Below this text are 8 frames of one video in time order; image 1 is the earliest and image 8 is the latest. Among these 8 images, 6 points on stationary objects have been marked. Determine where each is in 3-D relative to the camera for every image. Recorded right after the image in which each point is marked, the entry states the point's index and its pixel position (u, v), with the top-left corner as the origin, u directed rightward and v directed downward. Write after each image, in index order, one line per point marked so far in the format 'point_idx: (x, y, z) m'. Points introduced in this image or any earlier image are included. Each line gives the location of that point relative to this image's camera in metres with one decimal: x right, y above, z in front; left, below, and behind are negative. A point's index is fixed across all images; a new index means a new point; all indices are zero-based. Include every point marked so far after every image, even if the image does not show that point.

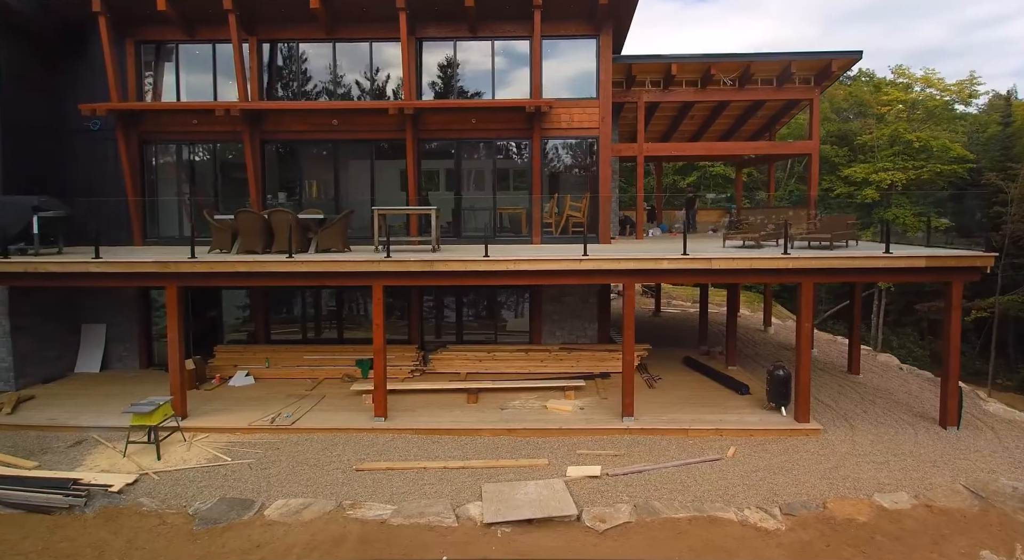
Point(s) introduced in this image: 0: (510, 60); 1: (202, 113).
0: (-0.1, +4.6, +10.7) m
1: (-6.4, +3.4, +10.8) m
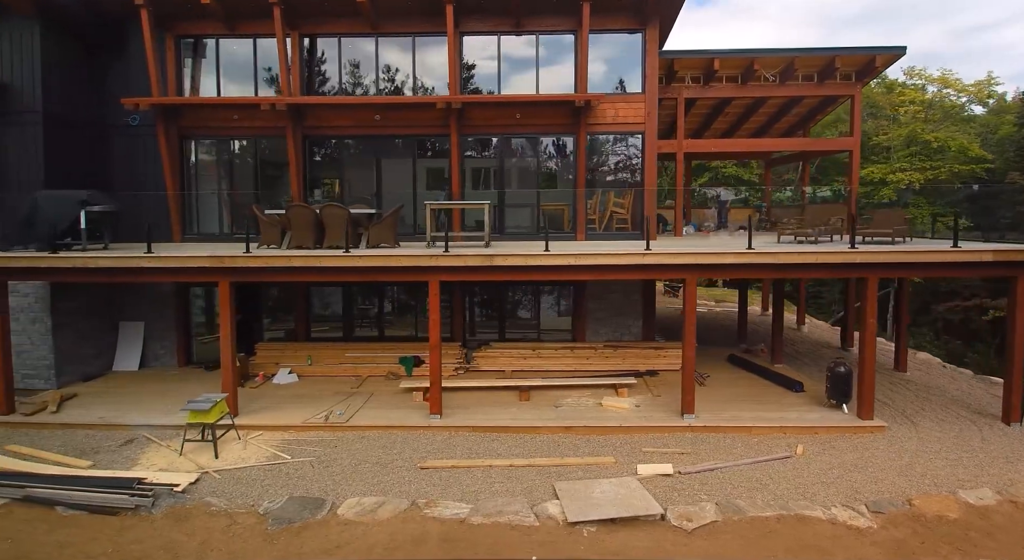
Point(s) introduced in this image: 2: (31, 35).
0: (+0.8, +4.6, +10.6) m
1: (-5.5, +3.5, +10.6) m
2: (-8.7, +4.4, +9.3) m
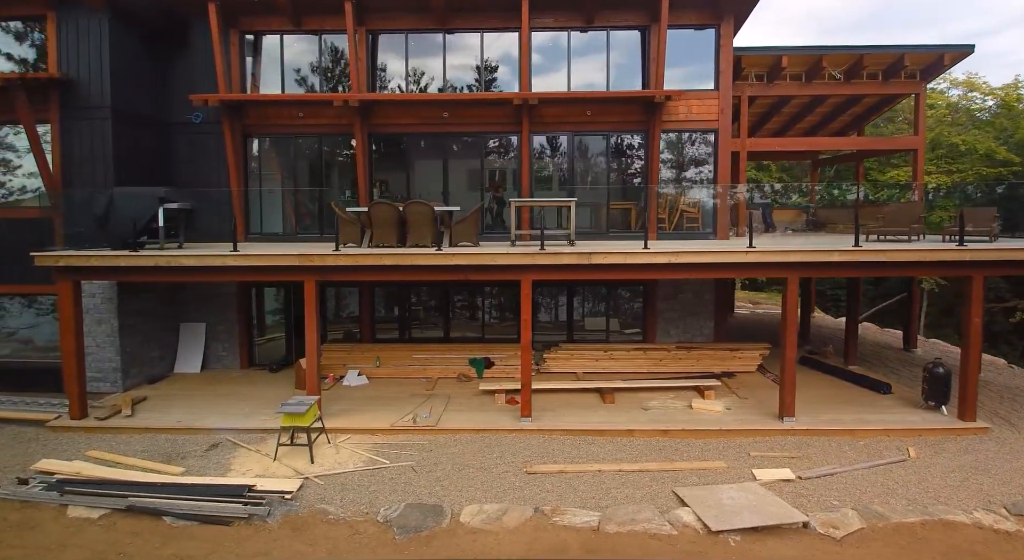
0: (+2.2, +4.6, +10.4) m
1: (-4.0, +3.5, +10.4) m
2: (-7.2, +4.4, +9.1) m
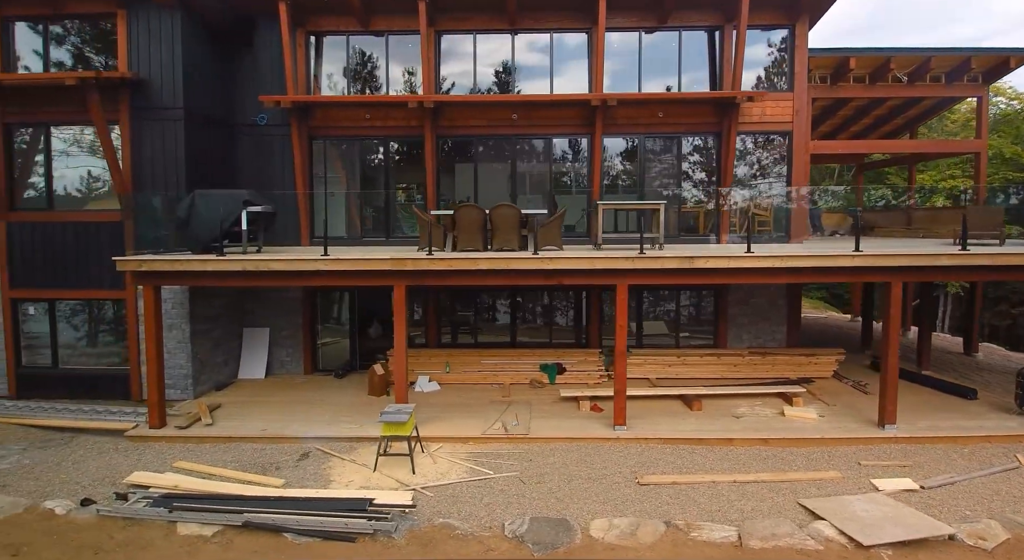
0: (+3.6, +4.5, +10.3) m
1: (-2.6, +3.4, +10.2) m
2: (-5.8, +4.3, +8.8) m
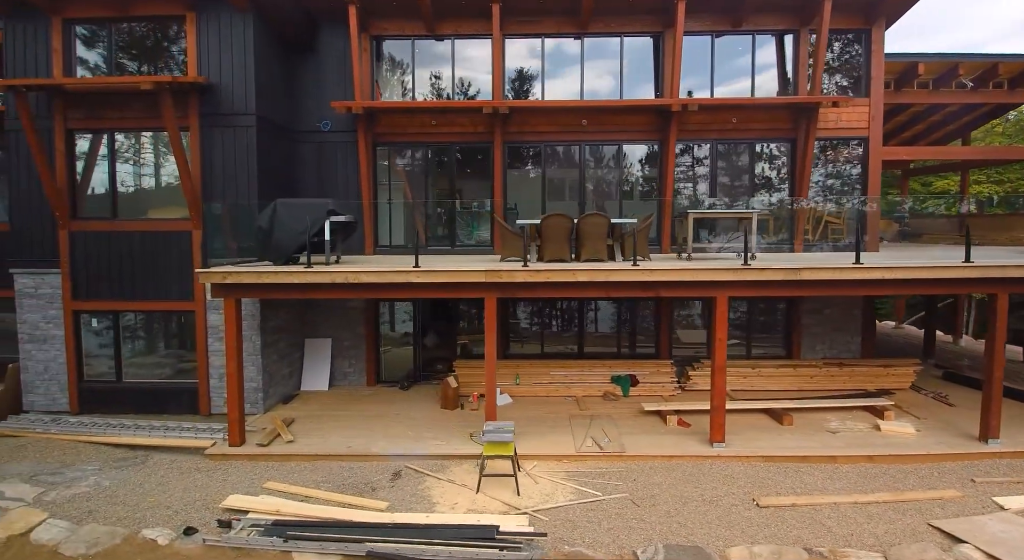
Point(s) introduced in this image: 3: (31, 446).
0: (+5.0, +4.4, +10.1) m
1: (-1.3, +3.2, +9.9) m
2: (-4.4, +4.1, +8.6) m
3: (-7.4, -2.6, +8.0) m
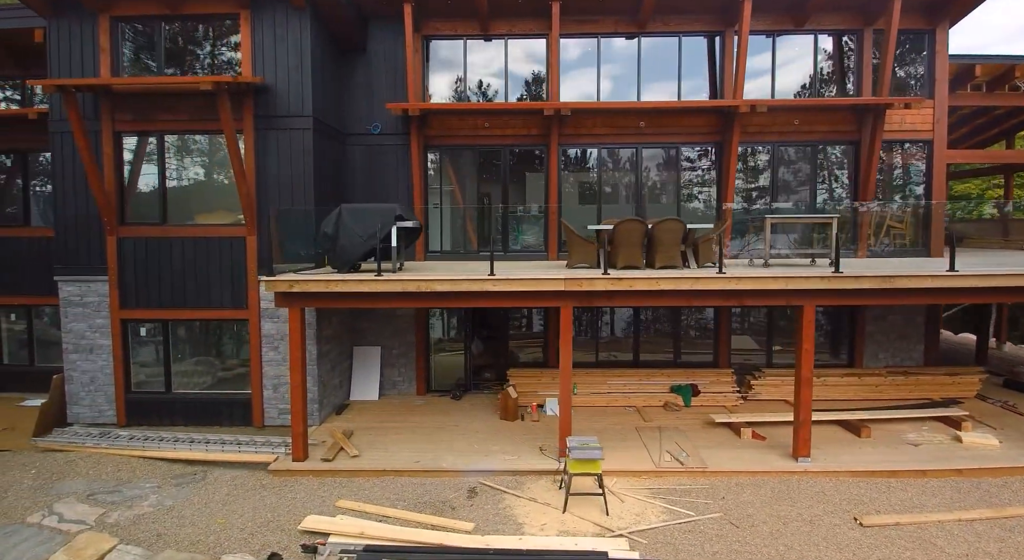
0: (+6.0, +4.2, +9.8) m
1: (-0.2, +3.1, +9.6) m
2: (-3.4, +4.0, +8.3) m
3: (-6.4, -2.7, +7.7) m
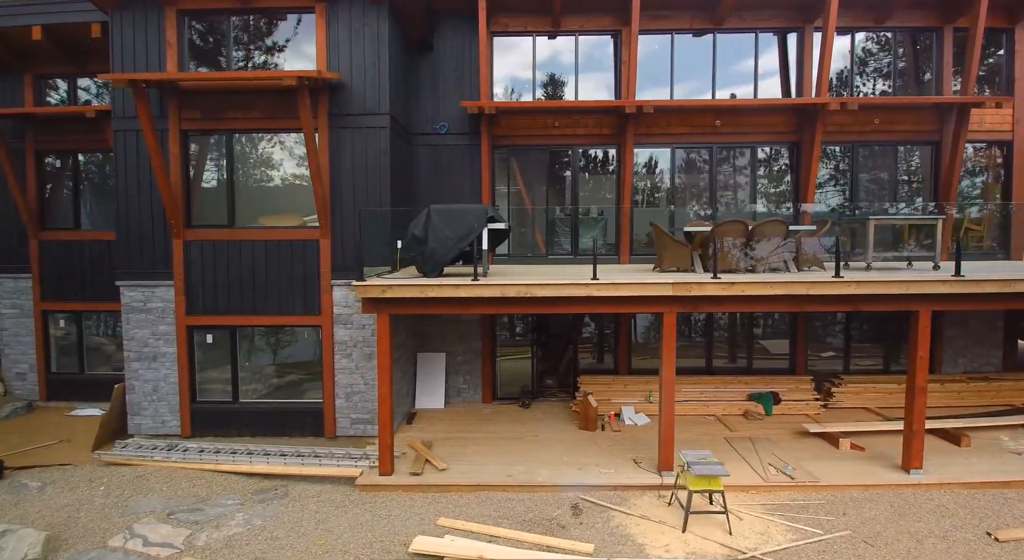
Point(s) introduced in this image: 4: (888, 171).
0: (+7.3, +4.2, +9.5) m
1: (+1.1, +3.0, +9.3) m
2: (-2.1, +3.9, +7.9) m
3: (-5.0, -2.8, +7.3) m
4: (+7.0, +2.0, +9.6) m
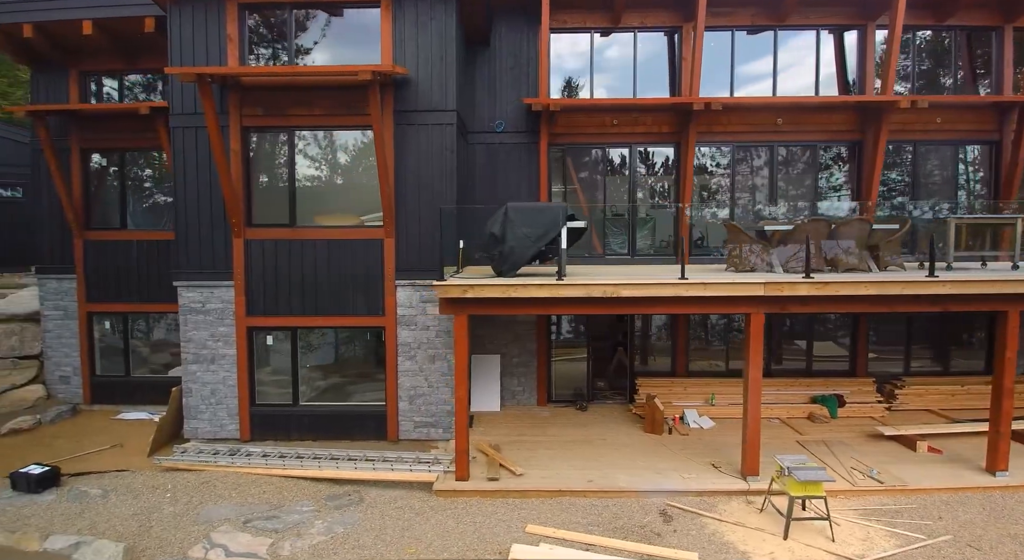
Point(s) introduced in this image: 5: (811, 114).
0: (+8.3, +4.2, +9.5) m
1: (+2.1, +3.0, +9.2) m
2: (-1.0, +3.9, +7.7) m
3: (-4.0, -2.8, +7.1) m
4: (+8.0, +2.0, +9.5) m
5: (+5.3, +3.0, +9.2) m
